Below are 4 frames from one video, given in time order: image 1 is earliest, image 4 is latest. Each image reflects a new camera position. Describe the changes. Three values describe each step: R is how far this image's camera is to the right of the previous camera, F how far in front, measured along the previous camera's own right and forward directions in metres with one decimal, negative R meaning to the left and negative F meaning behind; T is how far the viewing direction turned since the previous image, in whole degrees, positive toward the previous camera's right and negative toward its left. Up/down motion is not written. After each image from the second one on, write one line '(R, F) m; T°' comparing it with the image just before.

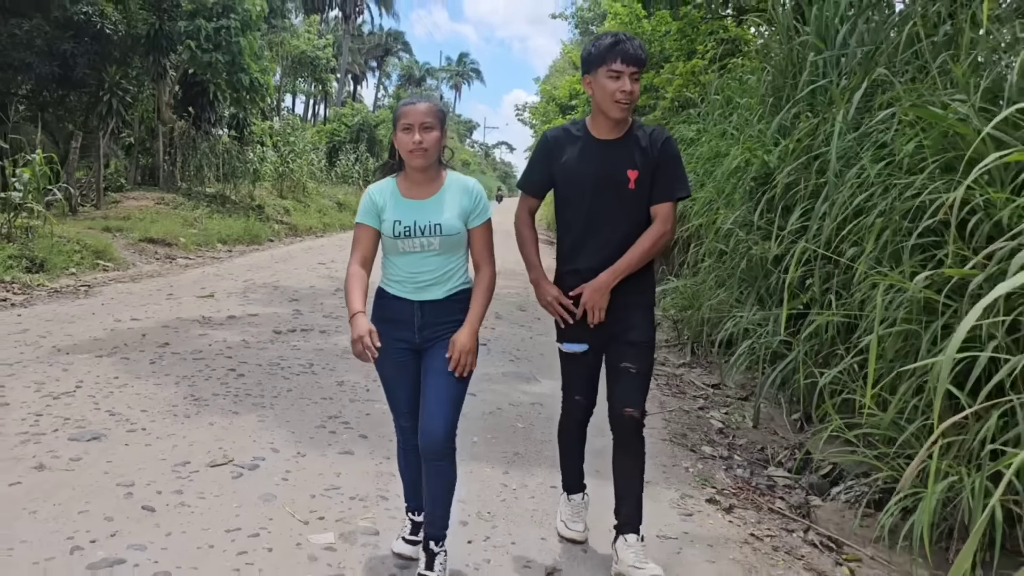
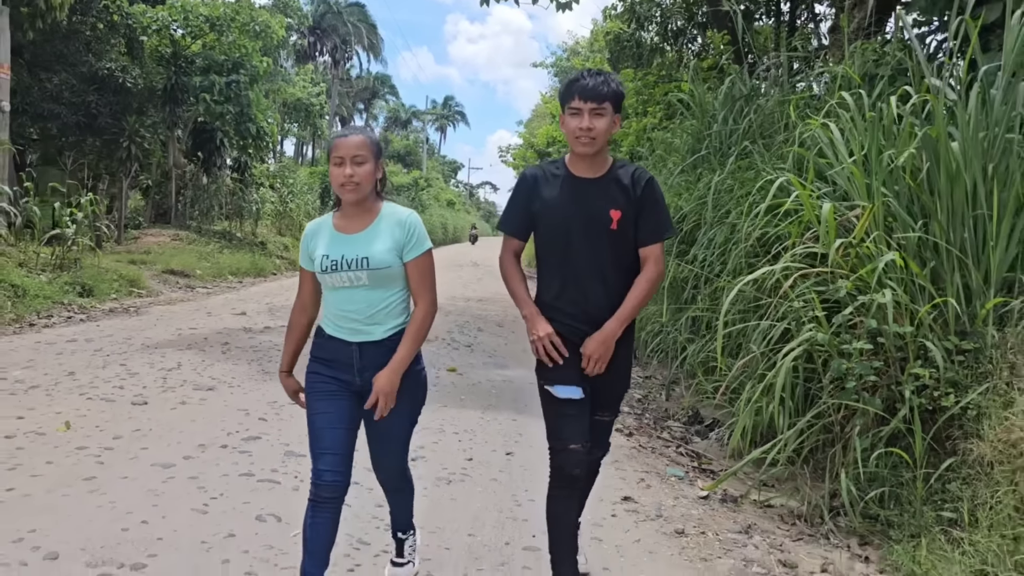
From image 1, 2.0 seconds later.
(0.0, -1.4) m; +1°
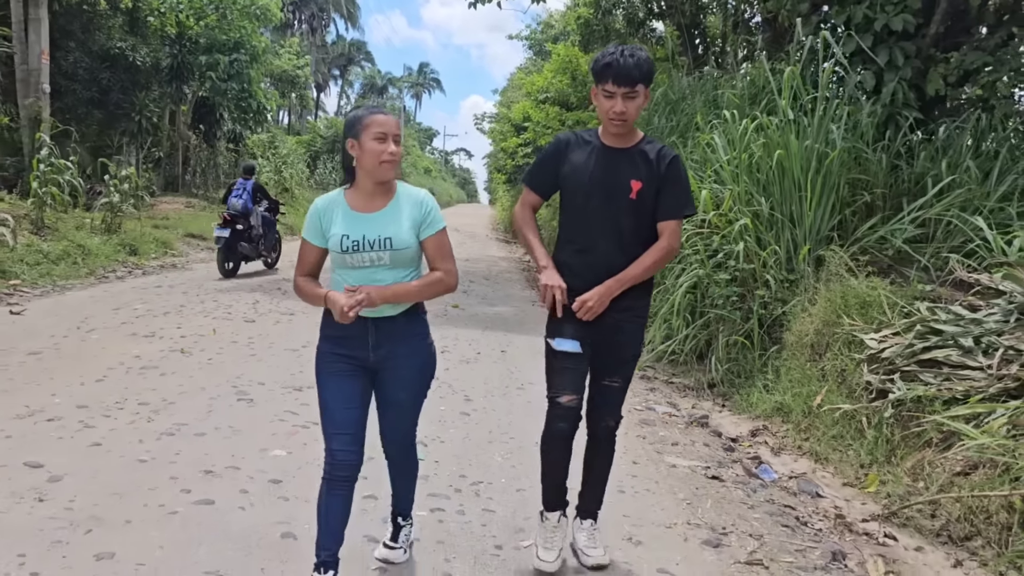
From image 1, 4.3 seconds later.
(-0.1, -1.8) m; +2°
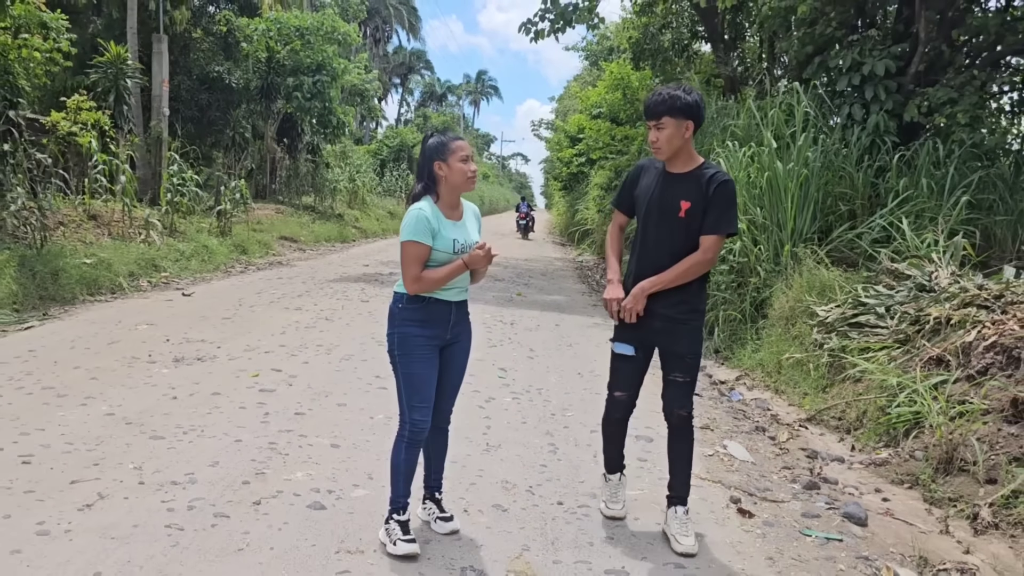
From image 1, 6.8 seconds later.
(0.0, -1.7) m; -4°
